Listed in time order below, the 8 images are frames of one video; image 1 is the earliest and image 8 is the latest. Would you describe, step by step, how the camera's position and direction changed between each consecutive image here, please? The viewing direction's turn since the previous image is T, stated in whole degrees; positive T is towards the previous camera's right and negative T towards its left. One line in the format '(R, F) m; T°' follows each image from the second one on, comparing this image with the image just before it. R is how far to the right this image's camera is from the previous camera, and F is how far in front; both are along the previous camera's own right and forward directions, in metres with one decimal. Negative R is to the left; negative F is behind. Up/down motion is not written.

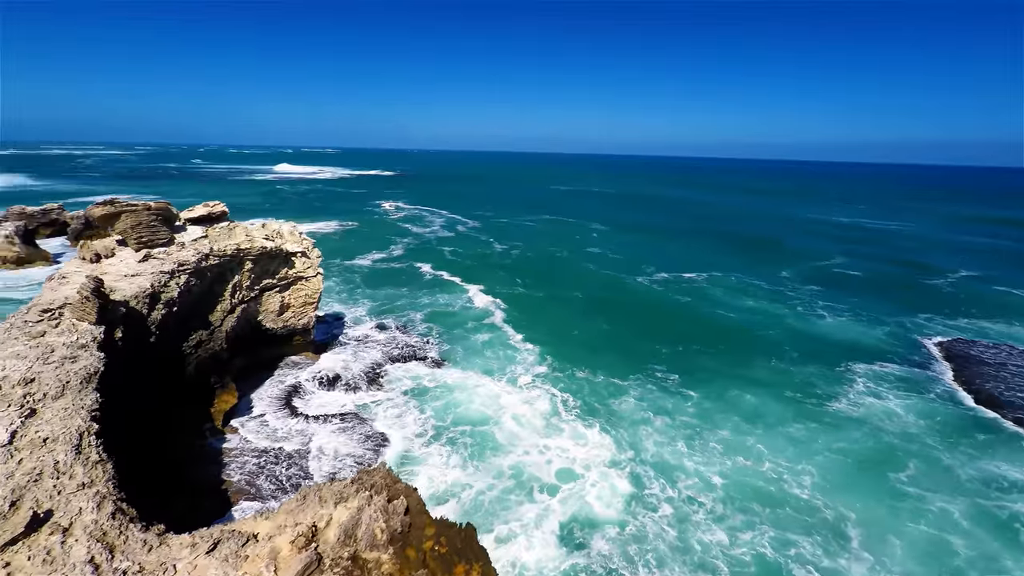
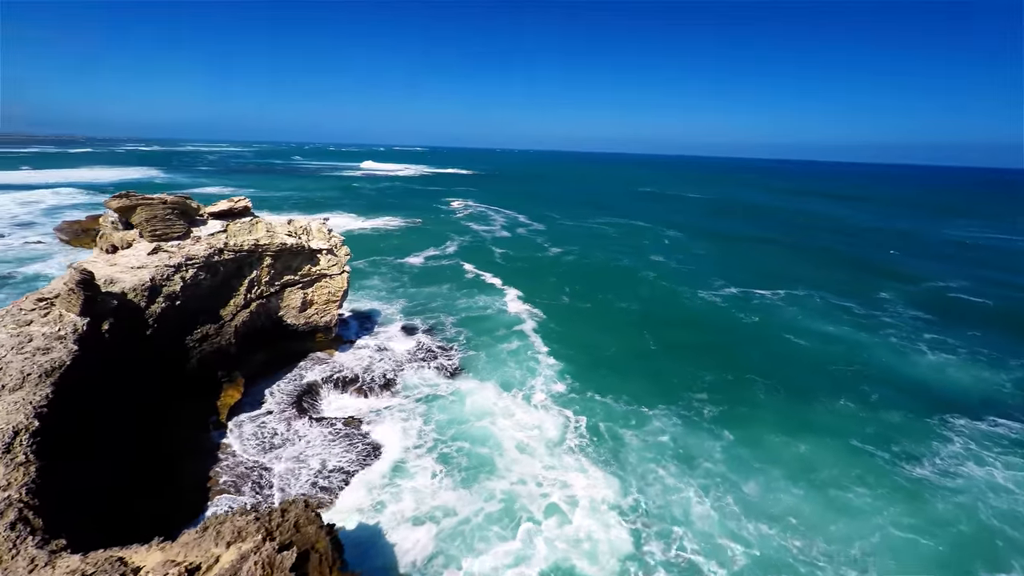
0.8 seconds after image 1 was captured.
(+2.2, +1.7) m; -9°
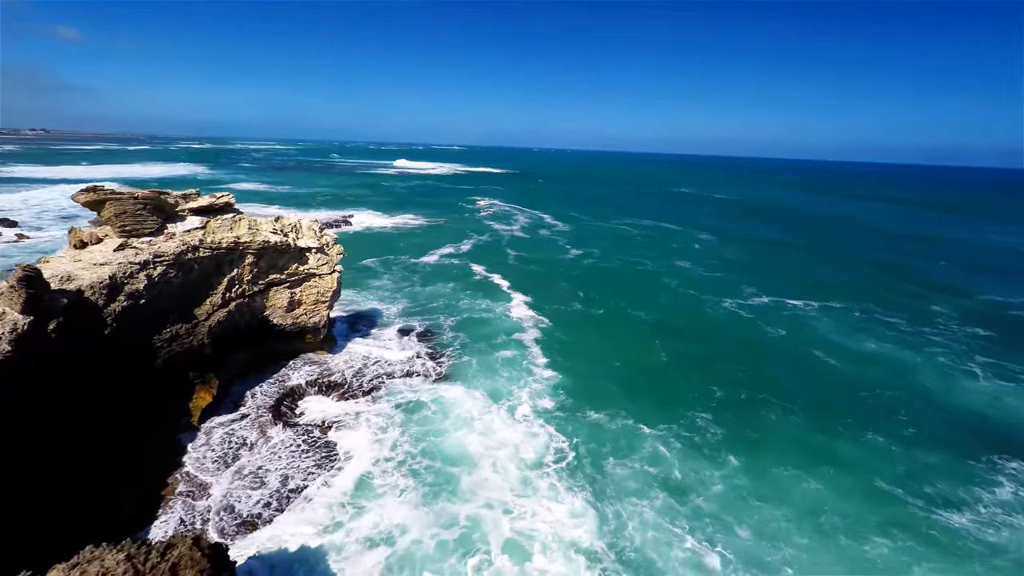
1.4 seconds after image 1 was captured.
(+1.7, +1.3) m; -4°
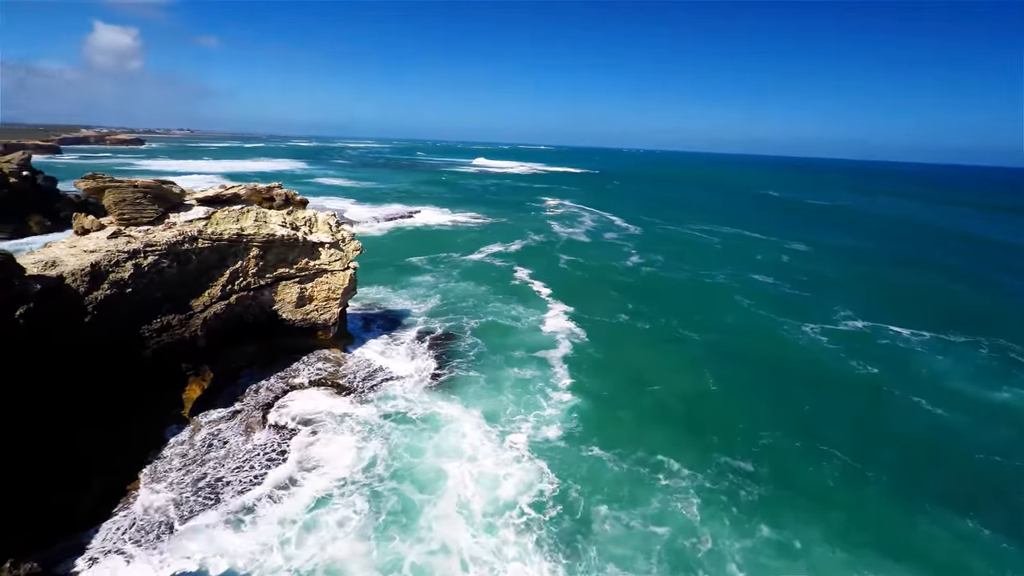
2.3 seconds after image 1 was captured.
(+2.5, +2.2) m; -10°
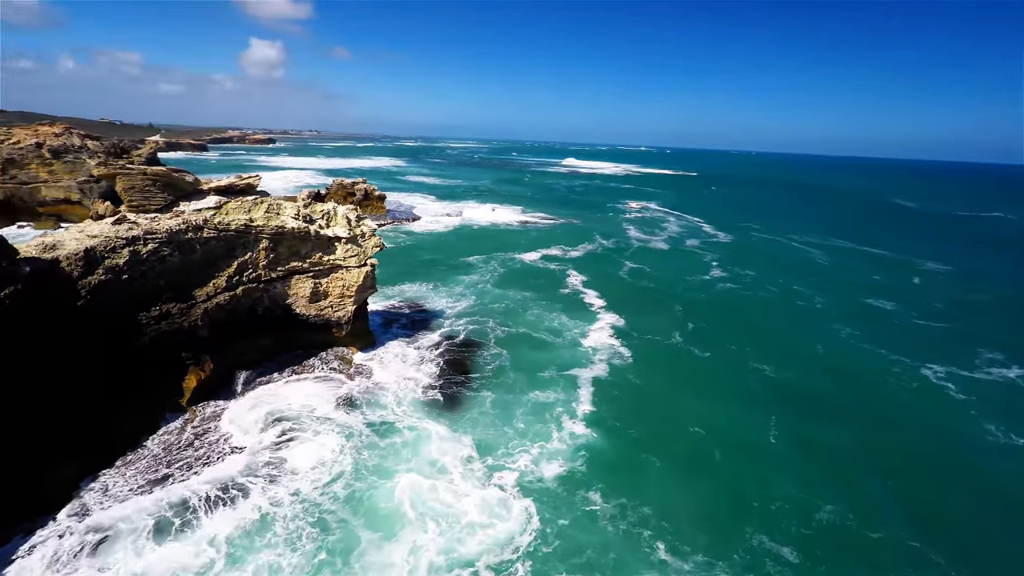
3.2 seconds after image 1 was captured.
(+2.6, +2.4) m; -11°
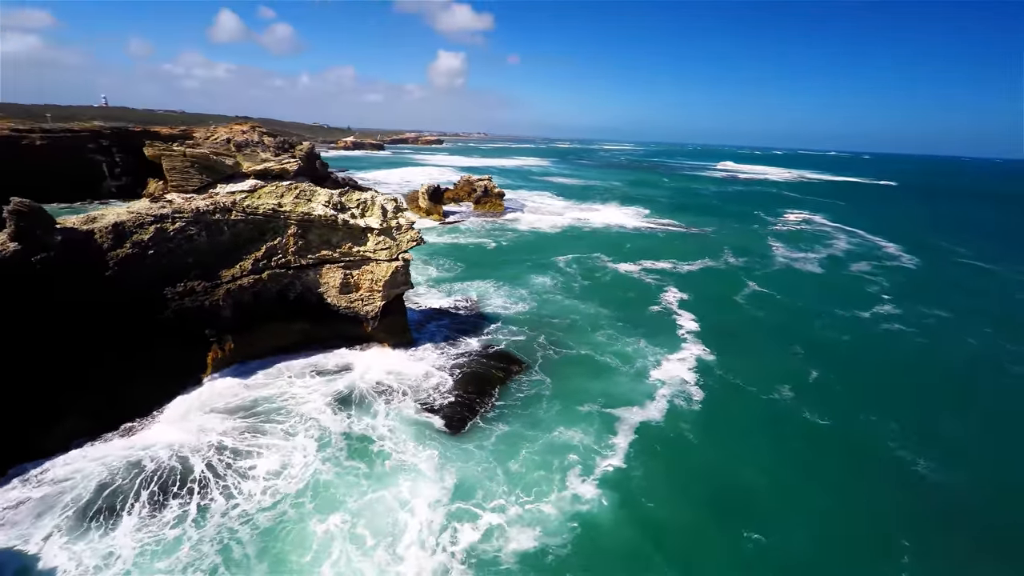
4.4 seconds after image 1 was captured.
(+3.7, +3.5) m; -18°
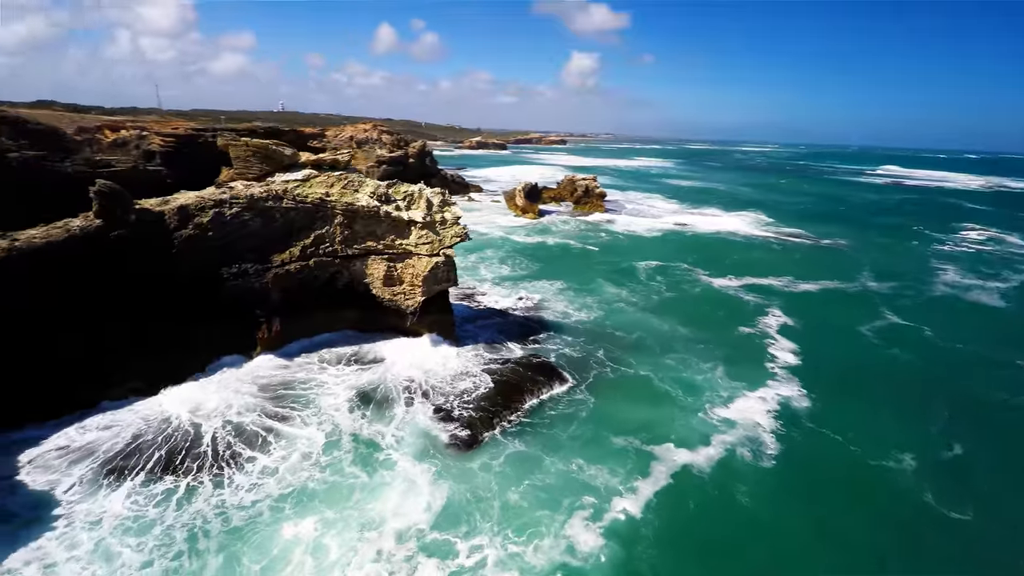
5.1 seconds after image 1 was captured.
(+2.5, +1.9) m; -14°
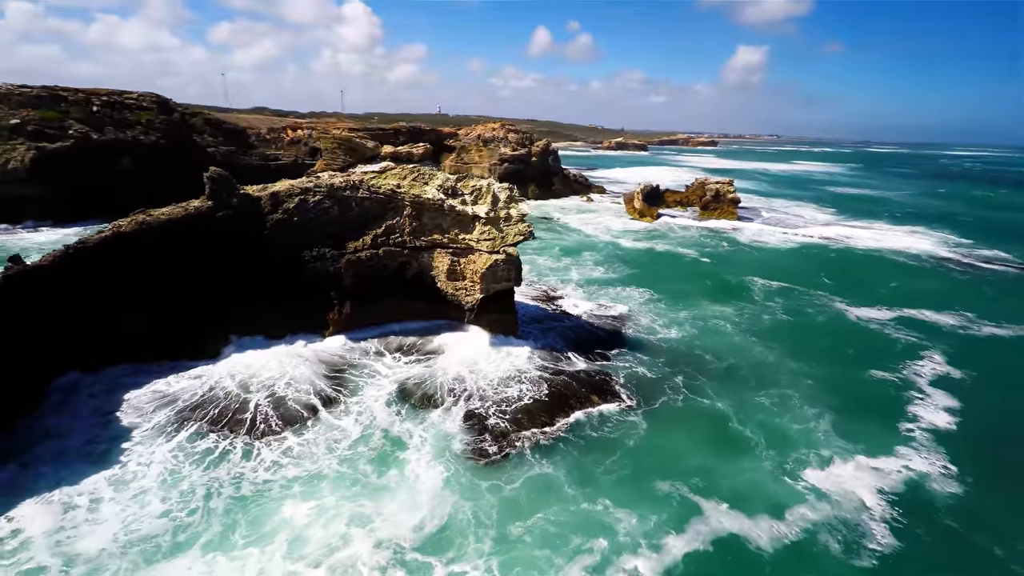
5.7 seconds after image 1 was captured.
(+2.3, +1.5) m; -16°
